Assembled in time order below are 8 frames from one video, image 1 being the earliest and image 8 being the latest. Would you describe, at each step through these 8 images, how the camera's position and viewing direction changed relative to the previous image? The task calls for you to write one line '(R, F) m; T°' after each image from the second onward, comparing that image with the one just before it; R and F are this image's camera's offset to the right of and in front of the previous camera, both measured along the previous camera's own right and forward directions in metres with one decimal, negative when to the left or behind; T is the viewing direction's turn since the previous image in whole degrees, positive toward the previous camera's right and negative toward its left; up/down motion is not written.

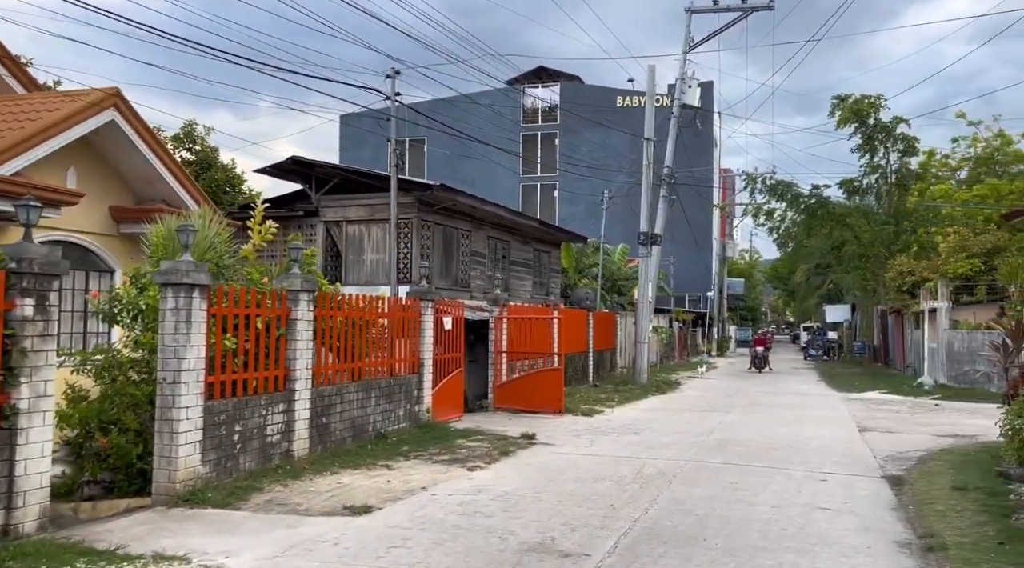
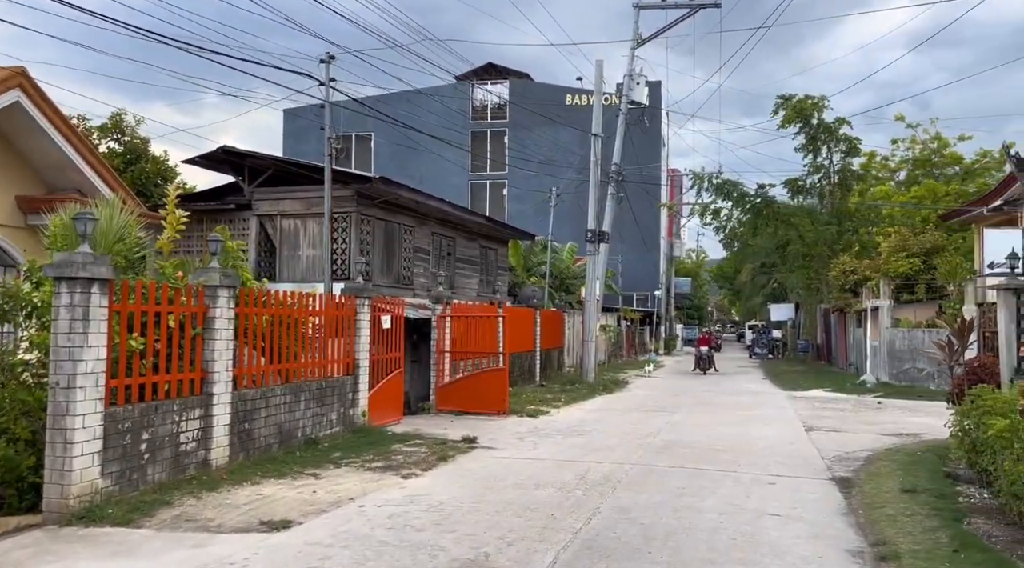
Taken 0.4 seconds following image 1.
(+0.1, +0.5) m; +3°
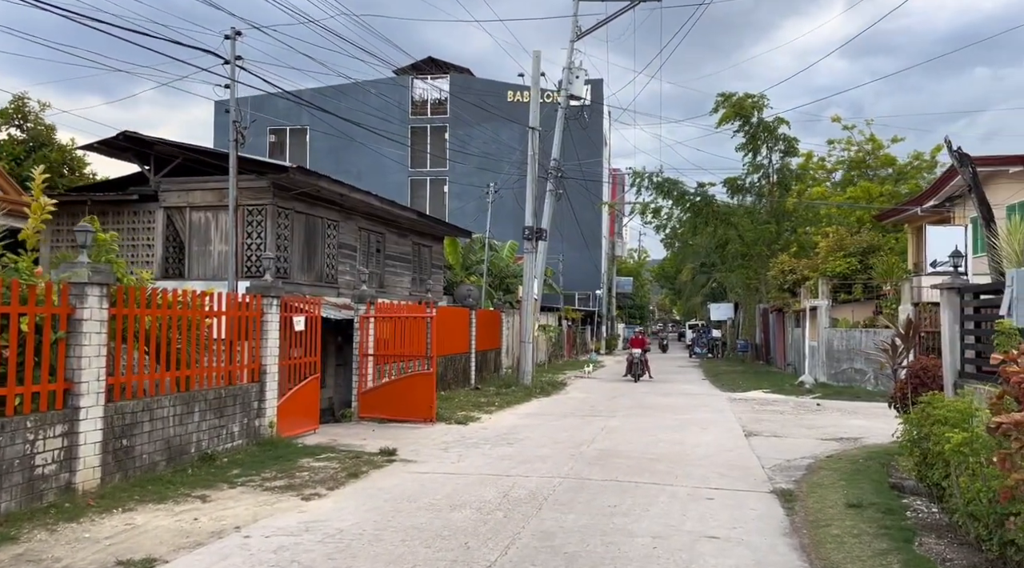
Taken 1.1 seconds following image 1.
(+0.3, +0.8) m; +4°
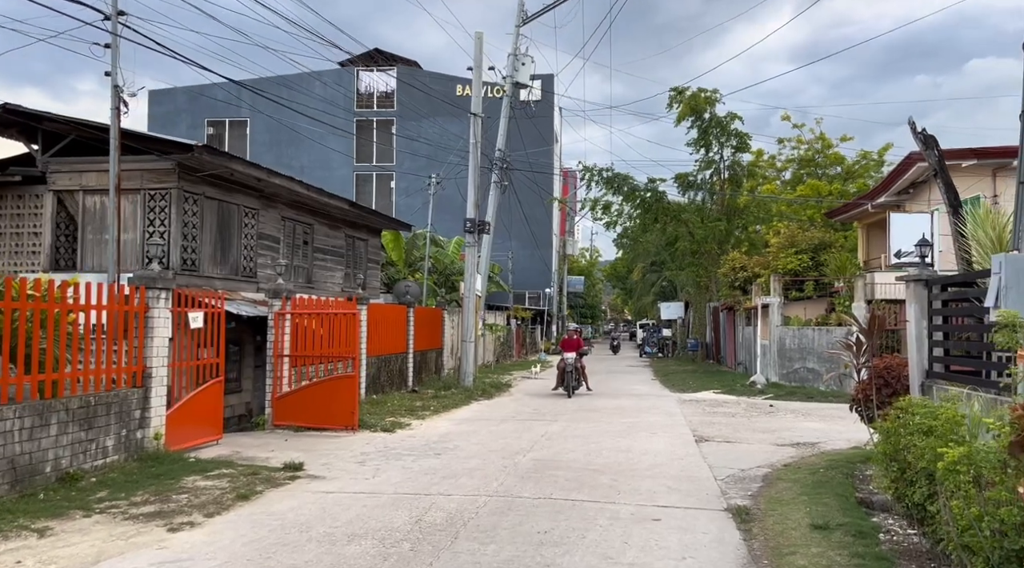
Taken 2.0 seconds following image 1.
(+0.3, +1.2) m; +3°
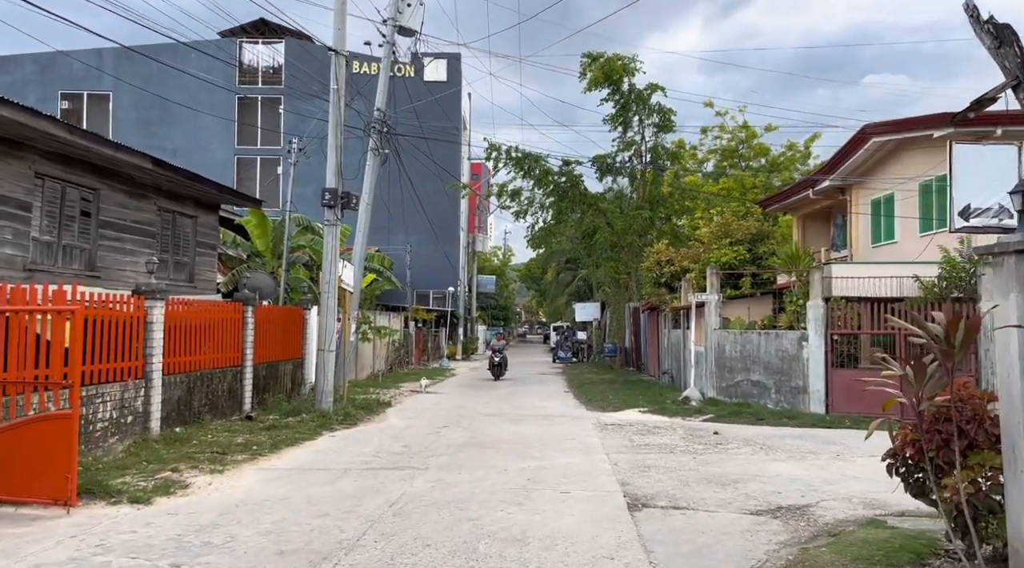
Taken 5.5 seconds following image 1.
(+0.8, +4.5) m; +6°
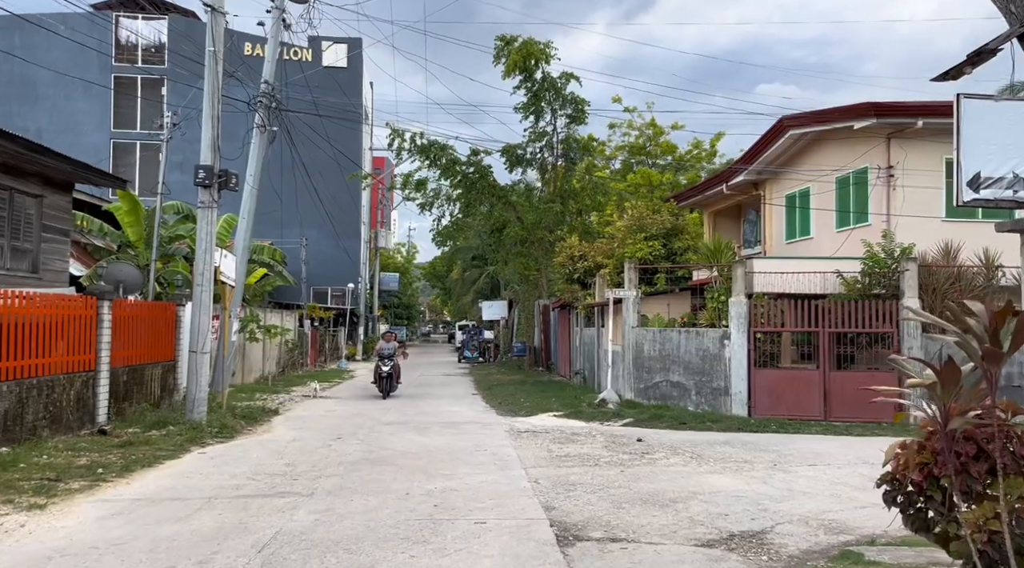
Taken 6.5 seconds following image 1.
(0.0, +1.5) m; +7°
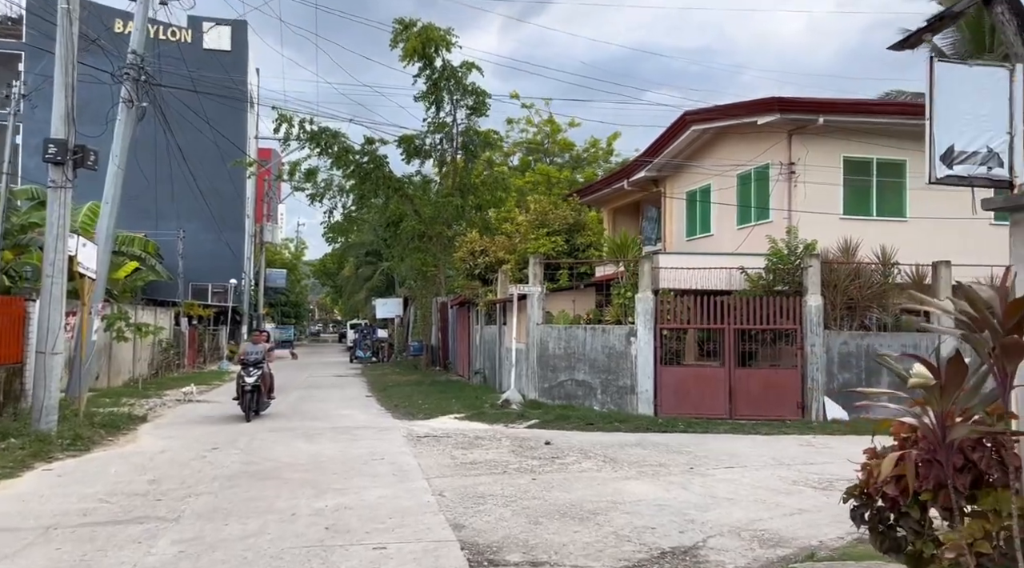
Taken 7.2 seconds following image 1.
(-0.1, +0.9) m; +7°
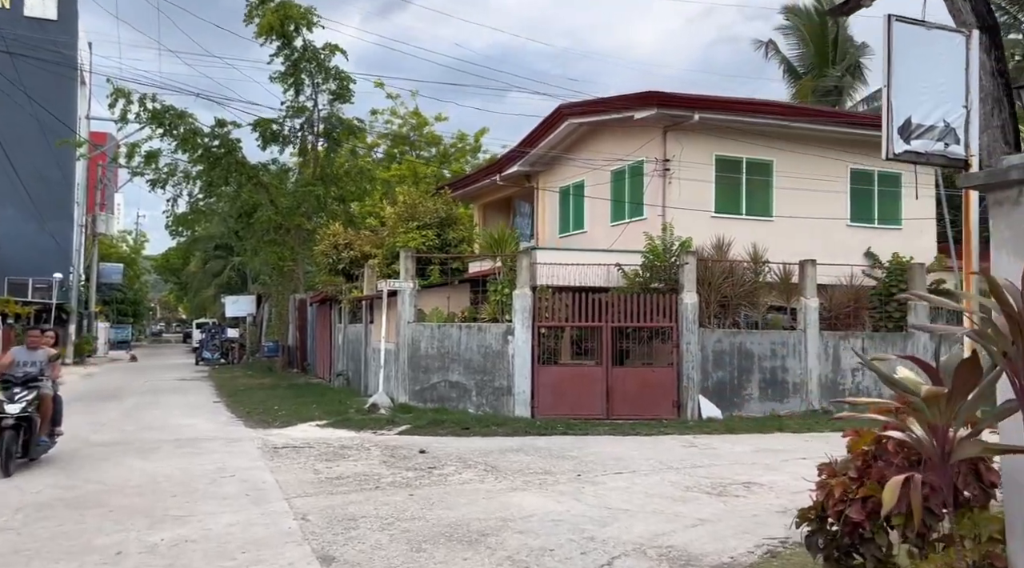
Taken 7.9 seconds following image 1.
(-0.2, +1.0) m; +10°
